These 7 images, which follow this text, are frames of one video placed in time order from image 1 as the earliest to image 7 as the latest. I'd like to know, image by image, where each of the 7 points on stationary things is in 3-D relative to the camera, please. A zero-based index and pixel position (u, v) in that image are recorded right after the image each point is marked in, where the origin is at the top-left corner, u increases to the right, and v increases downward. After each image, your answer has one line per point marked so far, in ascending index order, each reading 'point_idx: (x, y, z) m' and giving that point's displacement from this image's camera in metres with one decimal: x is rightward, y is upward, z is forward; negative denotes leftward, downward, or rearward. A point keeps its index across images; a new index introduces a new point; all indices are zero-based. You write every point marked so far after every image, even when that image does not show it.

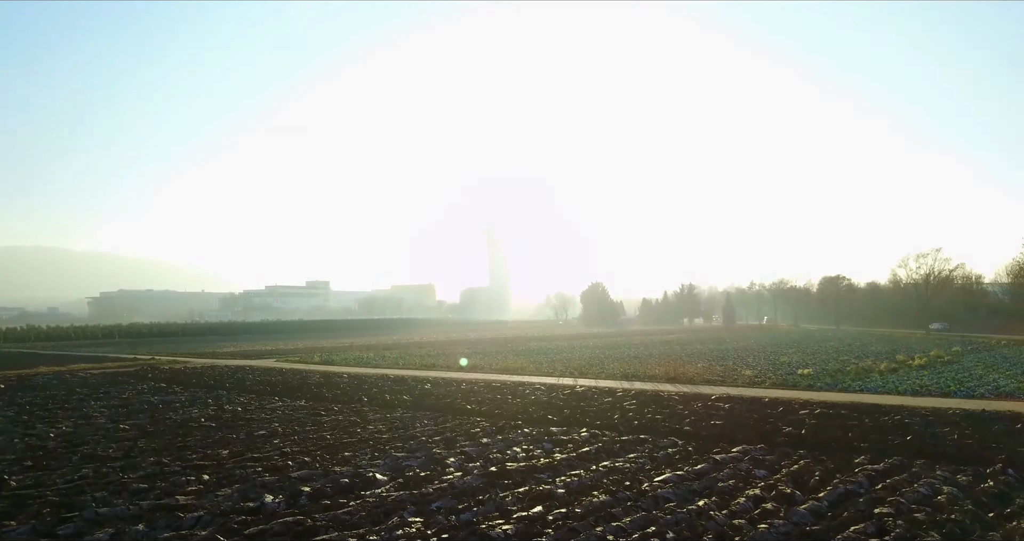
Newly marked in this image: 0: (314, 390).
0: (-5.2, -3.2, +18.2) m
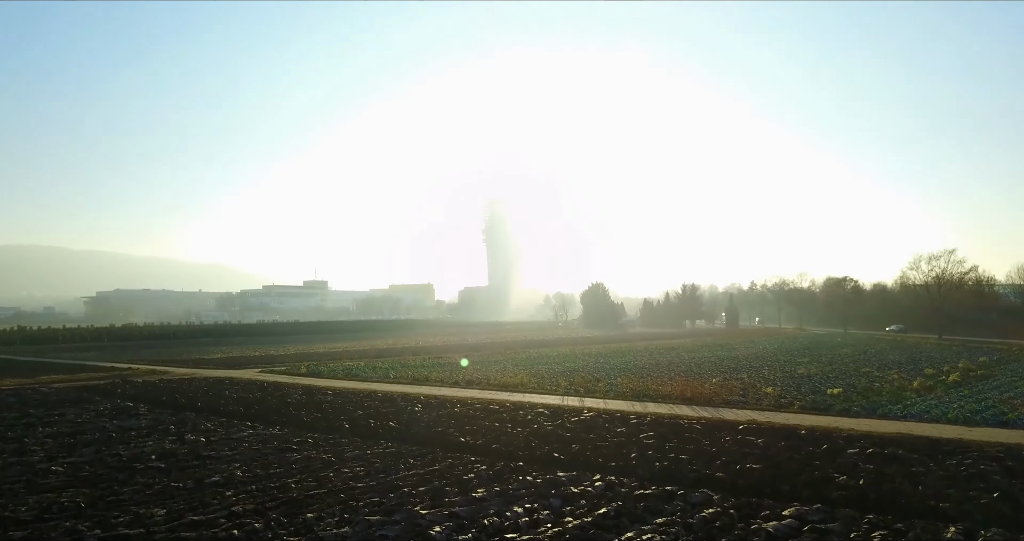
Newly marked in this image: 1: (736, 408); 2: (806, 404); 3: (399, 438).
0: (-5.3, -3.4, +16.4) m
1: (+5.1, -3.2, +15.6) m
2: (+6.9, -3.1, +16.0) m
3: (-2.2, -3.2, +13.2) m
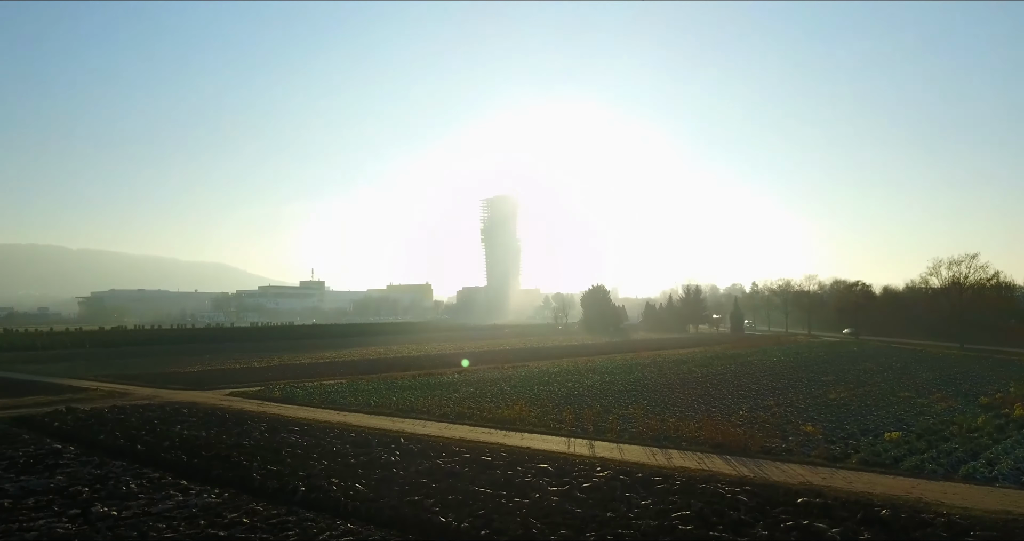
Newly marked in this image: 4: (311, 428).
0: (-5.3, -3.8, +13.6) m
1: (+5.0, -3.6, +12.8) m
2: (+6.8, -3.5, +13.1) m
3: (-2.3, -3.7, +10.4) m
4: (-5.2, -4.1, +17.7) m
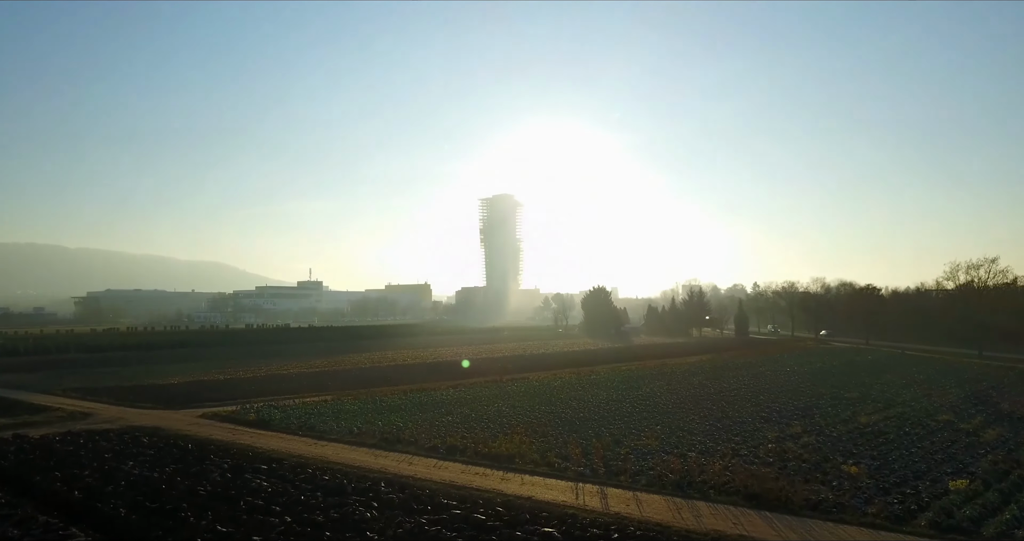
0: (-5.4, -4.2, +11.4) m
1: (+5.0, -3.9, +10.7) m
2: (+6.8, -3.9, +11.0) m
3: (-2.3, -4.0, +8.2) m
4: (-5.3, -4.4, +15.5) m
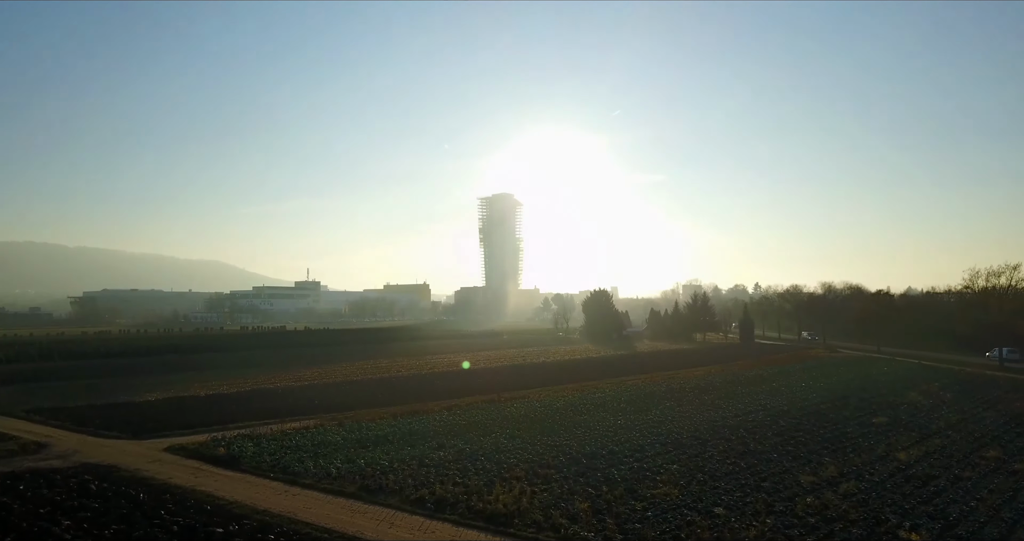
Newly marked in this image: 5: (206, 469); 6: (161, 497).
0: (-5.4, -4.7, +9.2) m
1: (+5.0, -4.5, +8.4) m
2: (+6.7, -4.5, +8.8) m
3: (-2.3, -4.6, +5.9) m
4: (-5.3, -5.0, +13.3) m
5: (-8.2, -5.3, +18.2) m
6: (-8.0, -5.1, +15.6) m
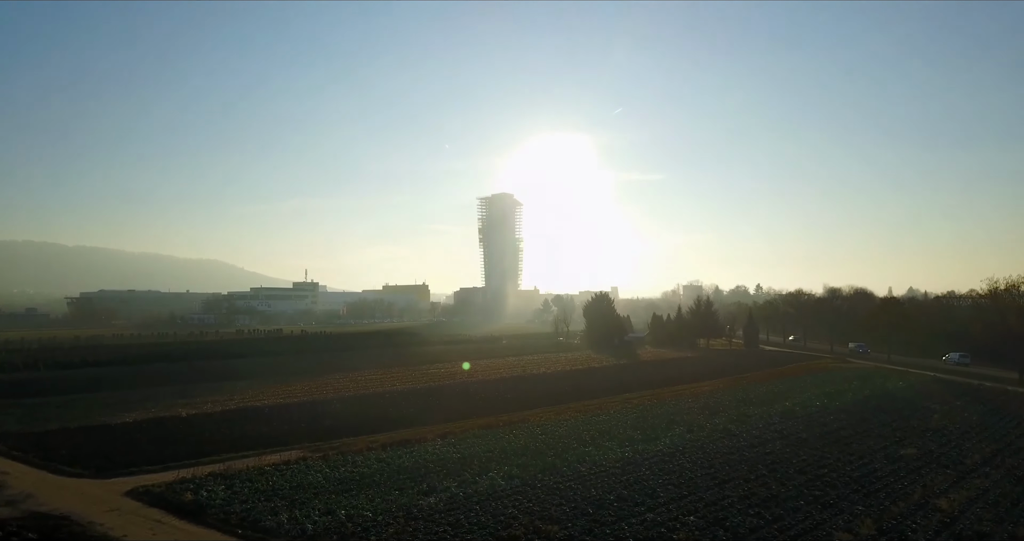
0: (-5.4, -5.4, +7.2) m
1: (+4.9, -5.2, +6.5) m
2: (+6.7, -5.2, +6.8) m
3: (-2.4, -5.3, +4.0) m
4: (-5.3, -5.7, +11.4) m
5: (-8.2, -6.0, +16.3) m
6: (-8.1, -5.8, +13.7) m
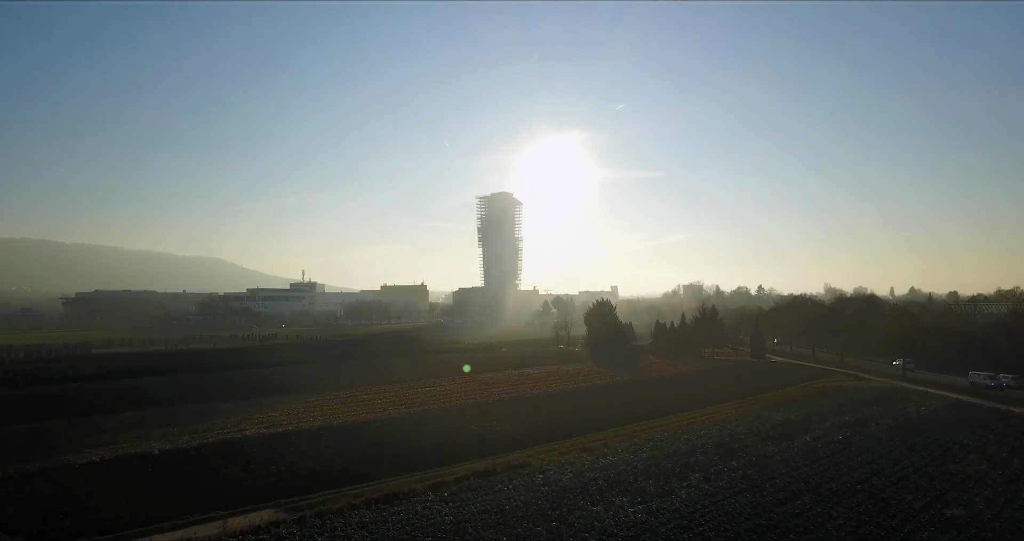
0: (-5.5, -6.7, +4.7) m
1: (+4.9, -6.5, +3.9) m
2: (+6.7, -6.5, +4.2) m
3: (-2.4, -6.6, +1.4) m
4: (-5.3, -6.9, +8.8) m
5: (-8.2, -7.2, +13.7) m
6: (-8.1, -7.1, +11.1) m
